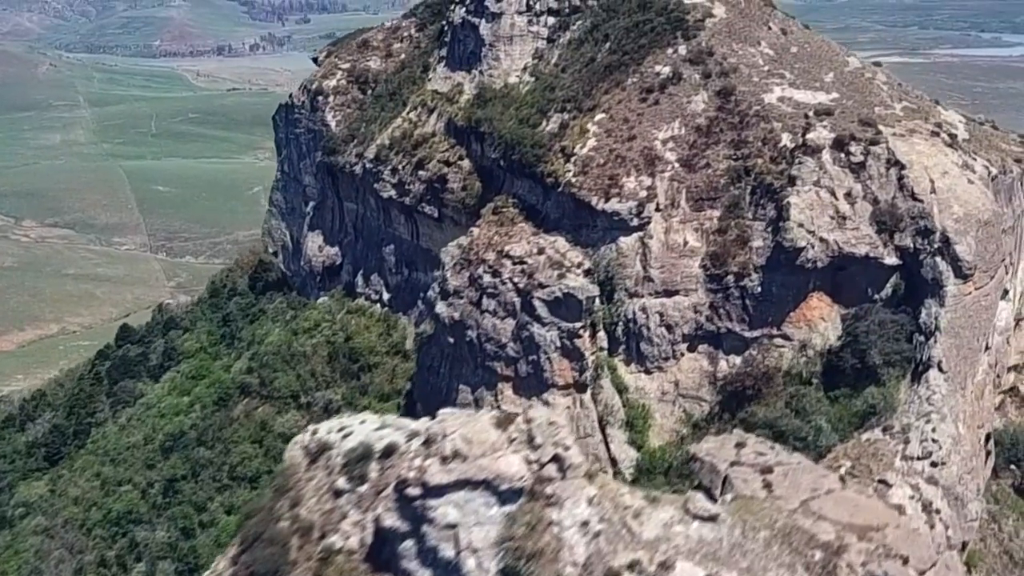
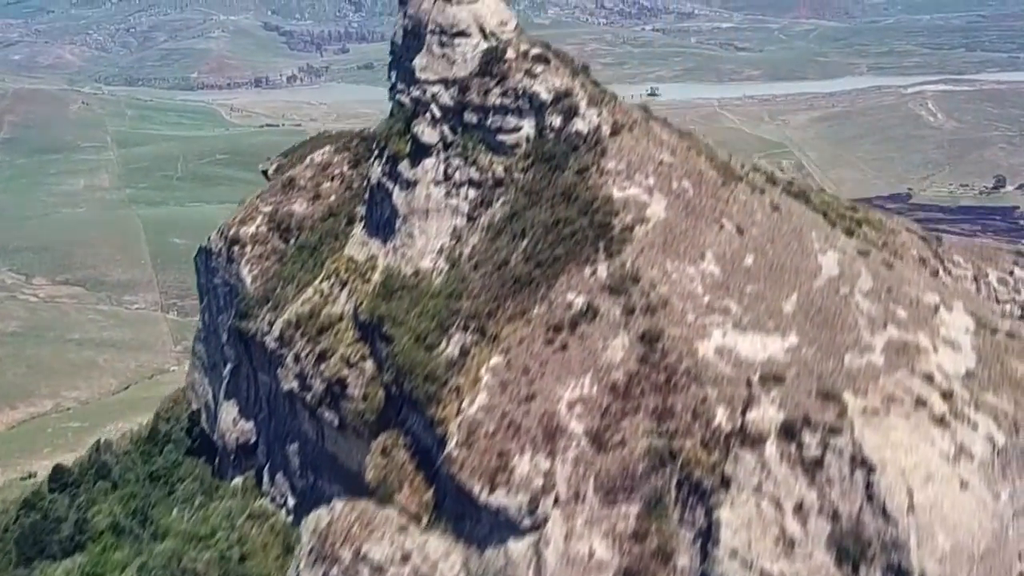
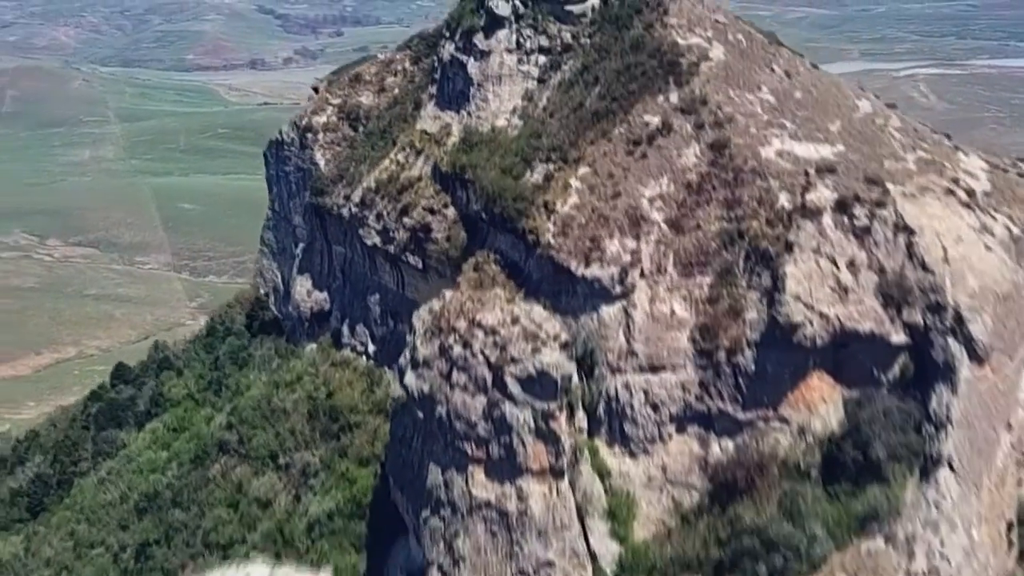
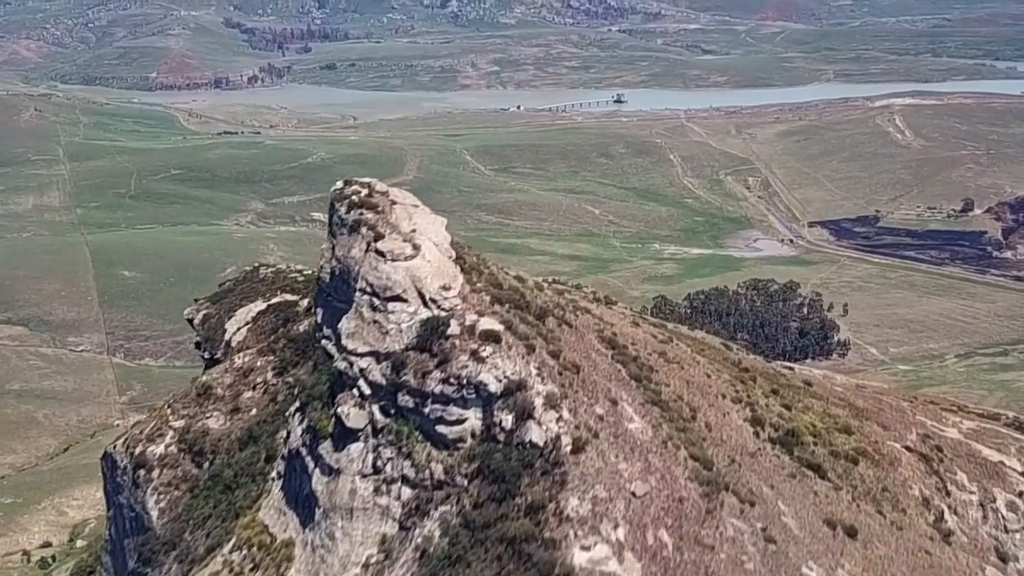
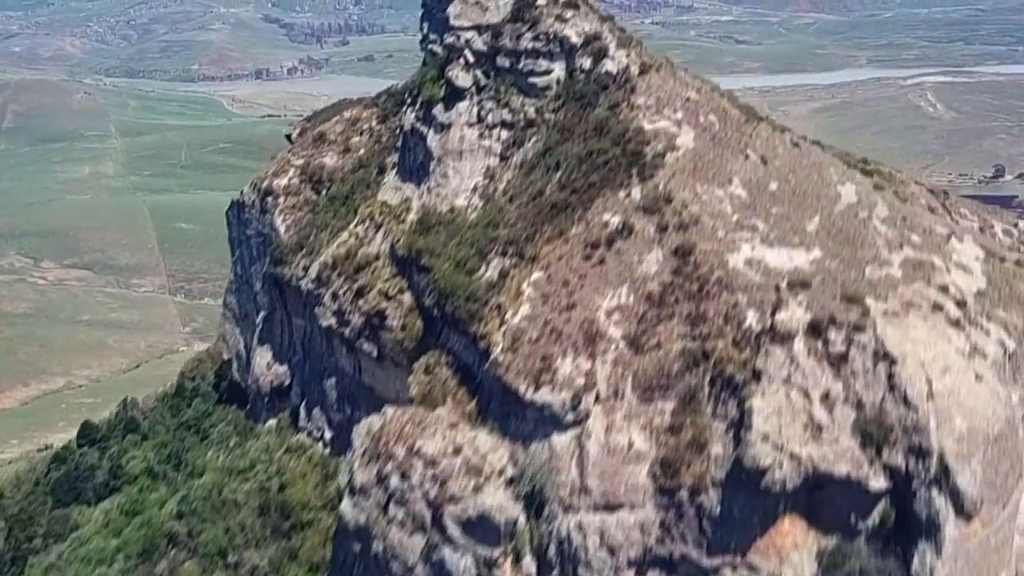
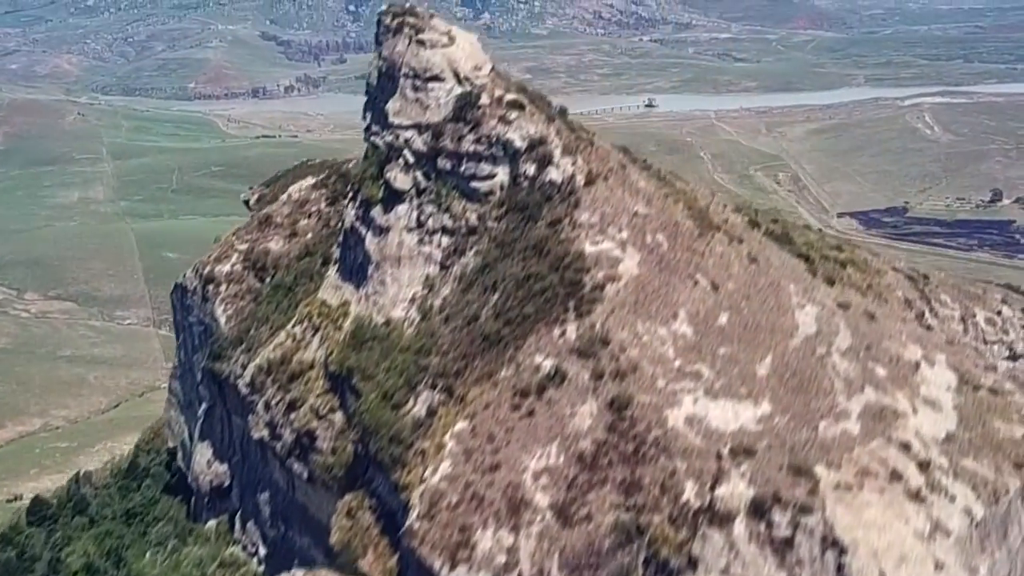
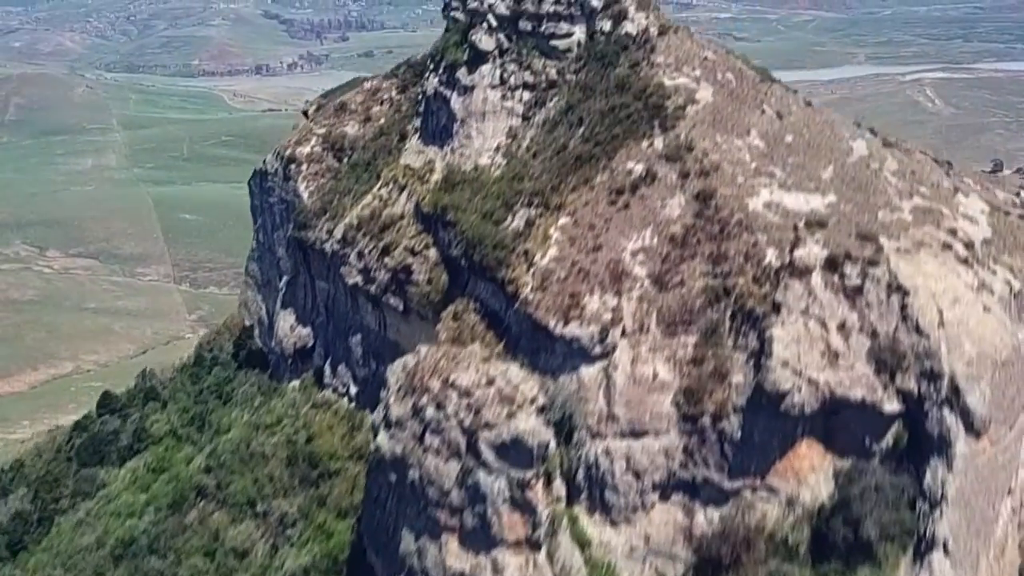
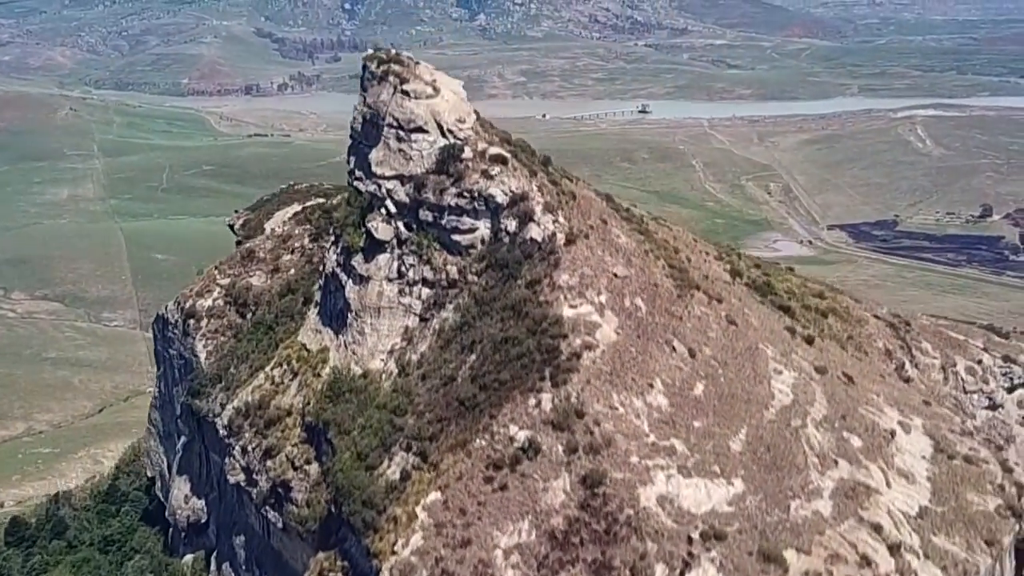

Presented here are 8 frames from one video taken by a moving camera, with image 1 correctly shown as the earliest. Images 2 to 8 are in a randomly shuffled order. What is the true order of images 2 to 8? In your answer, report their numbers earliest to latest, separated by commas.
3, 7, 5, 2, 6, 8, 4
